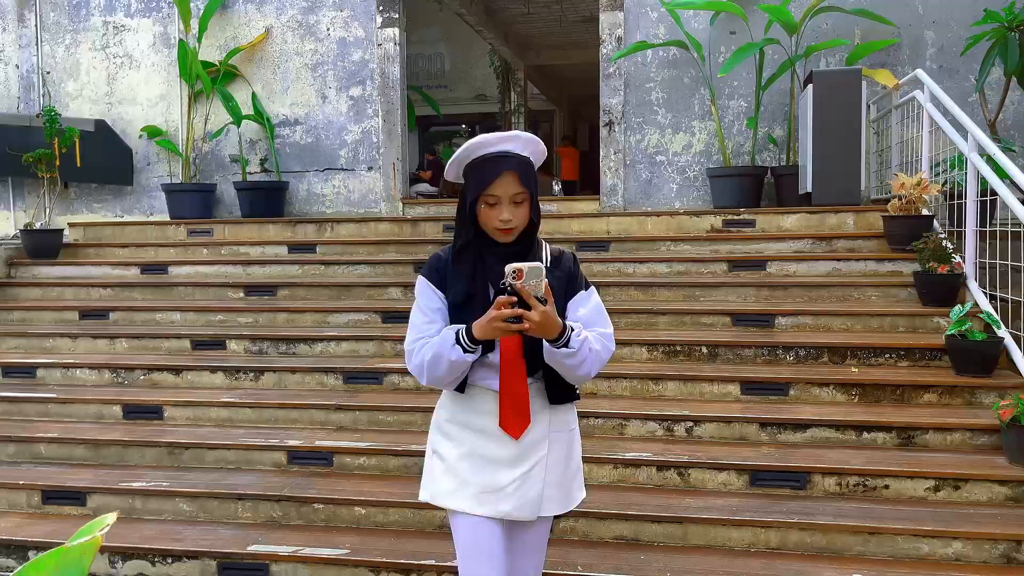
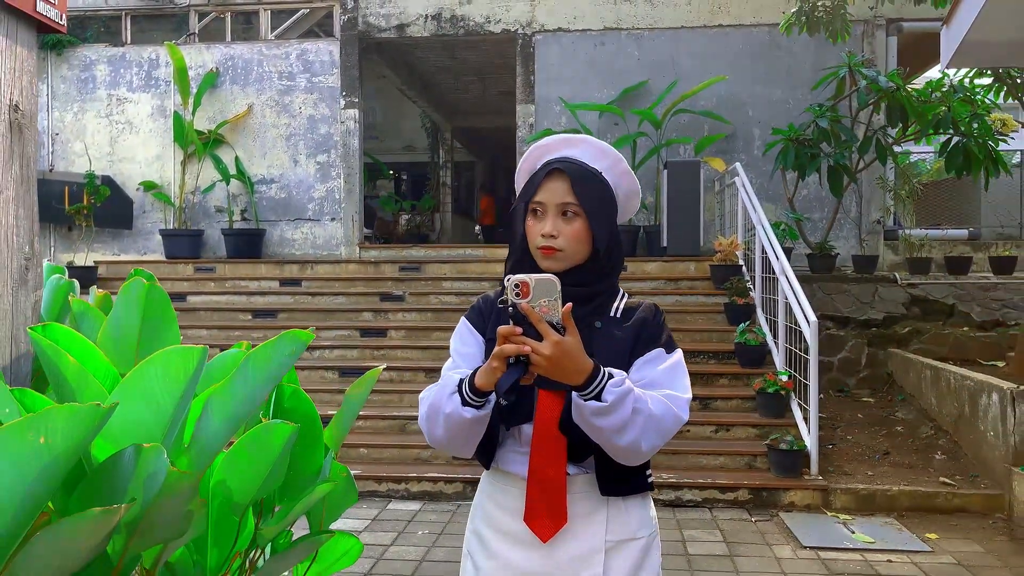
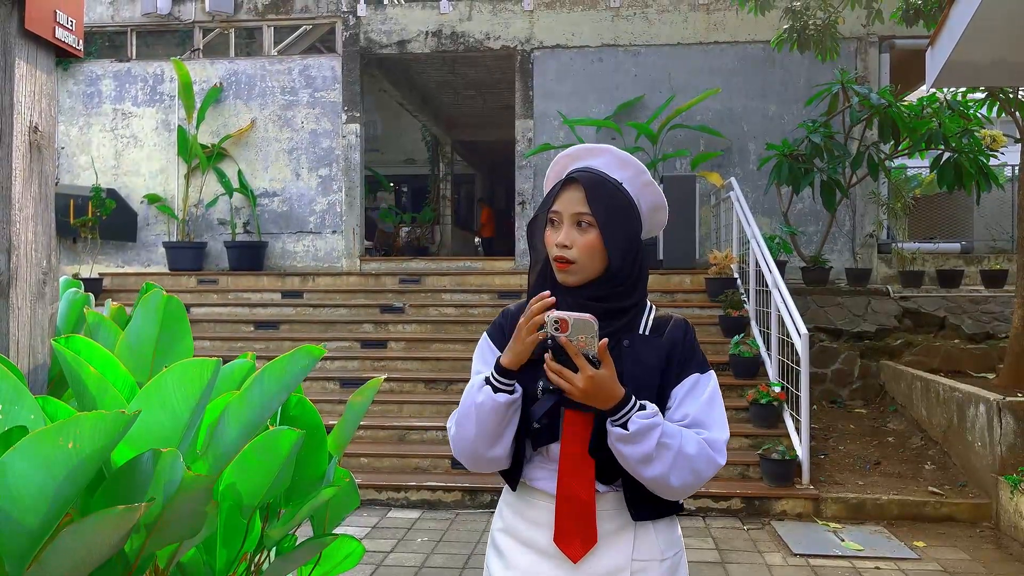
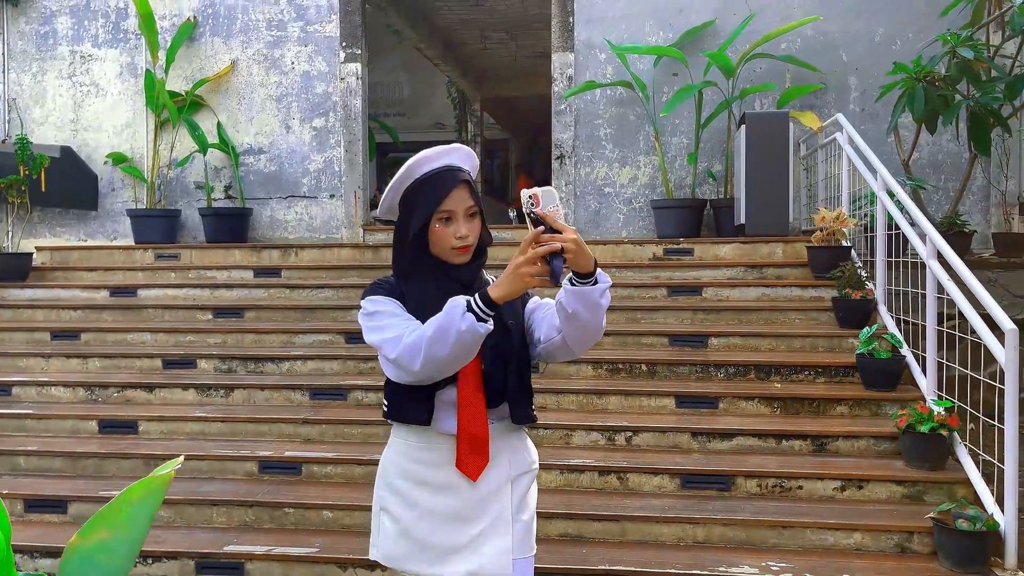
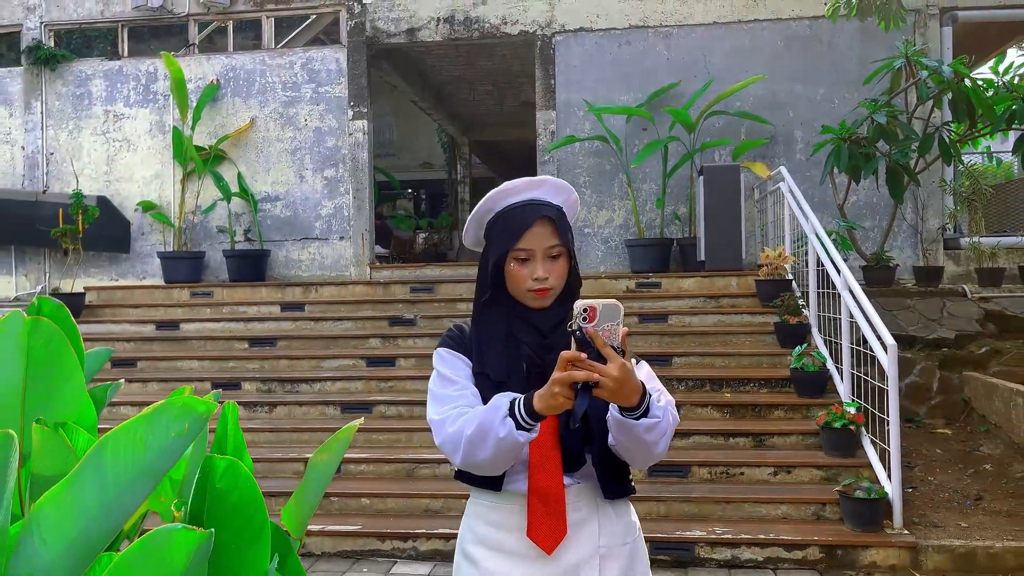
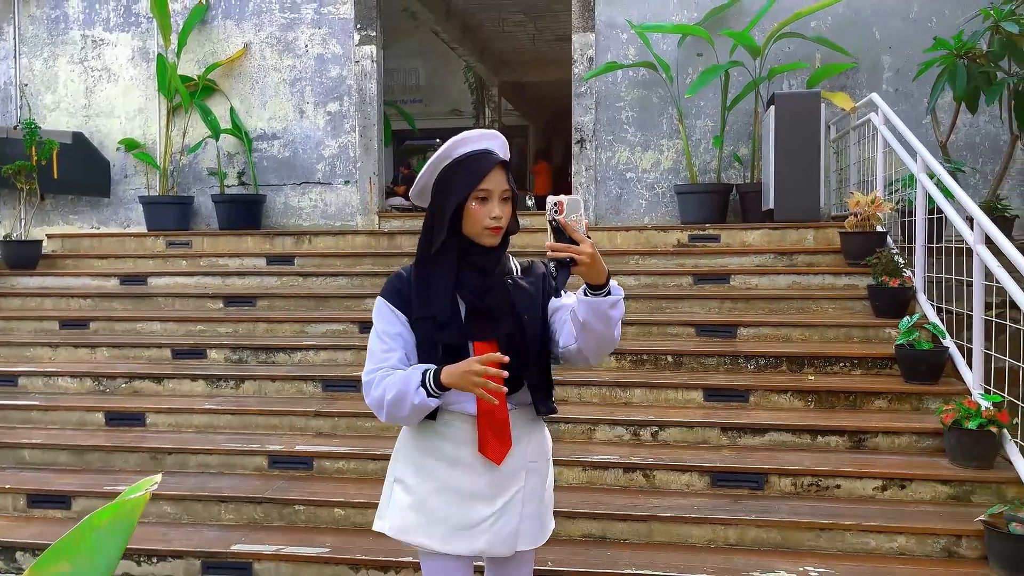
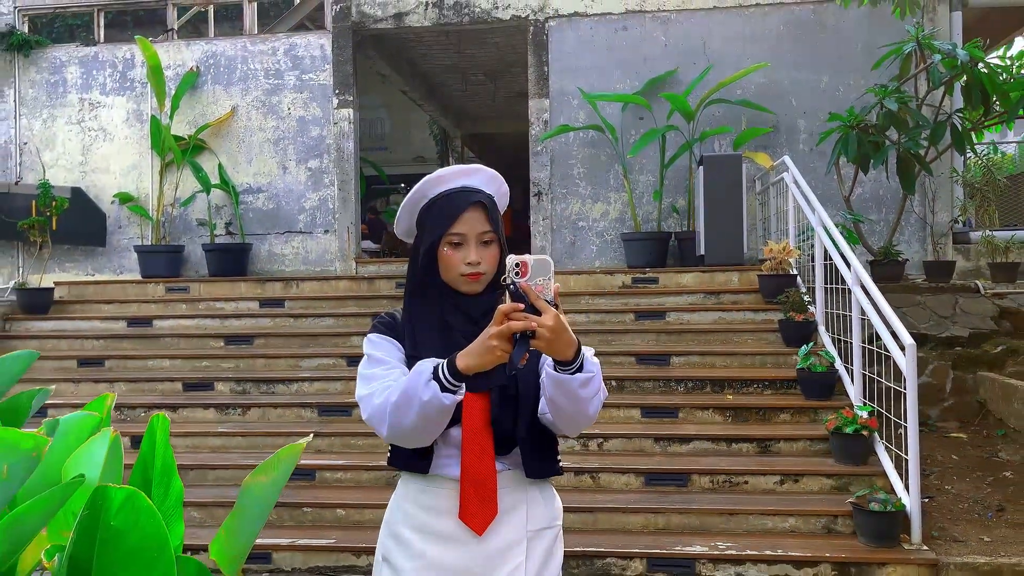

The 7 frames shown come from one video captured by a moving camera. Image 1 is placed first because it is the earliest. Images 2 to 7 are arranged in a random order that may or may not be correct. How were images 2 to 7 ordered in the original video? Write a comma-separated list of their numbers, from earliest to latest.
6, 4, 7, 5, 2, 3
